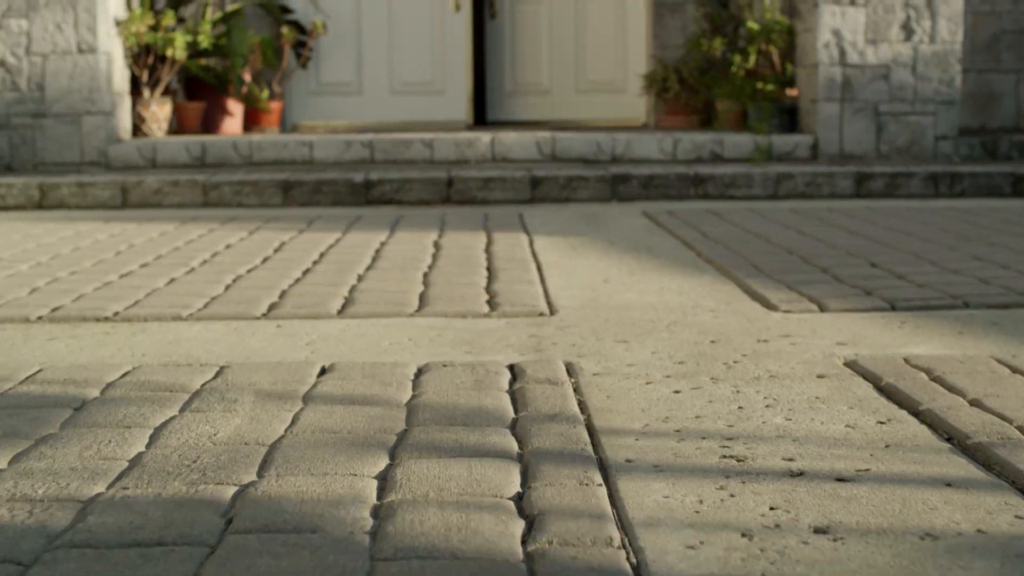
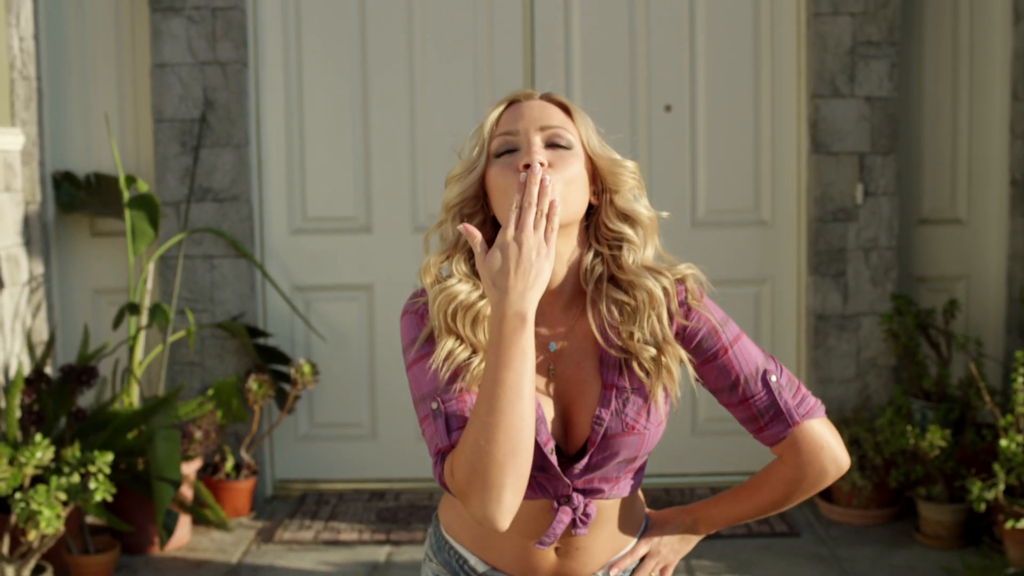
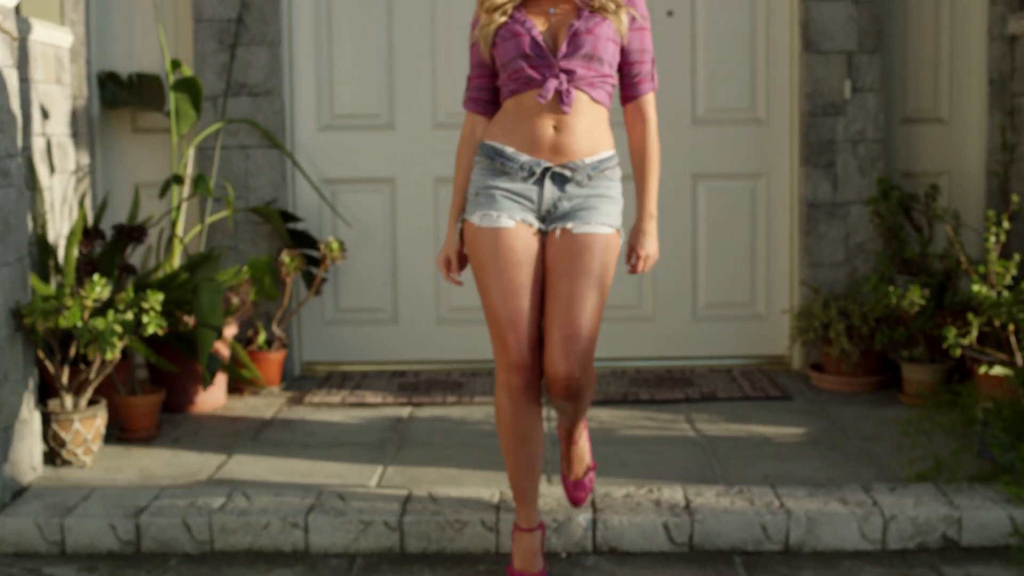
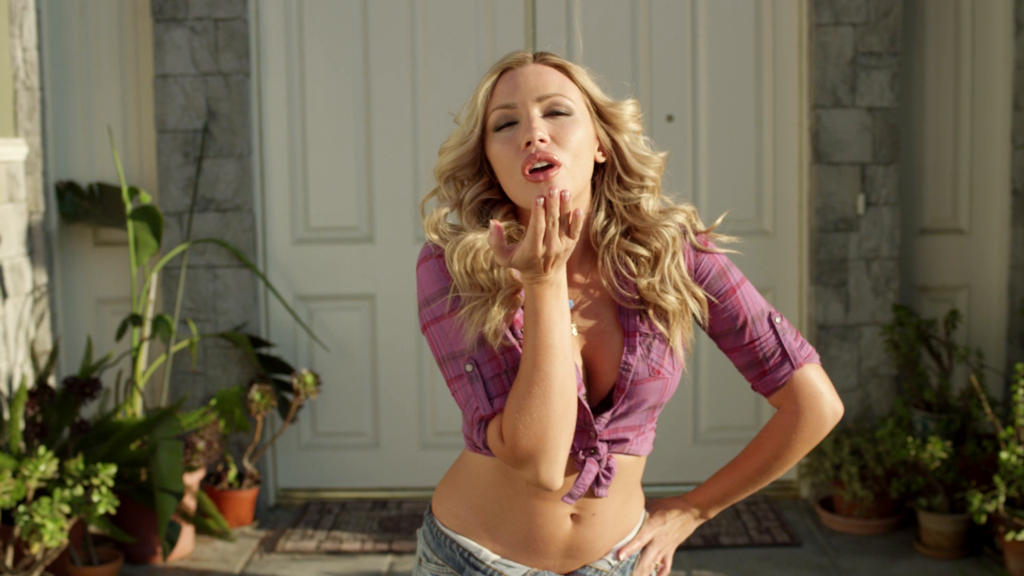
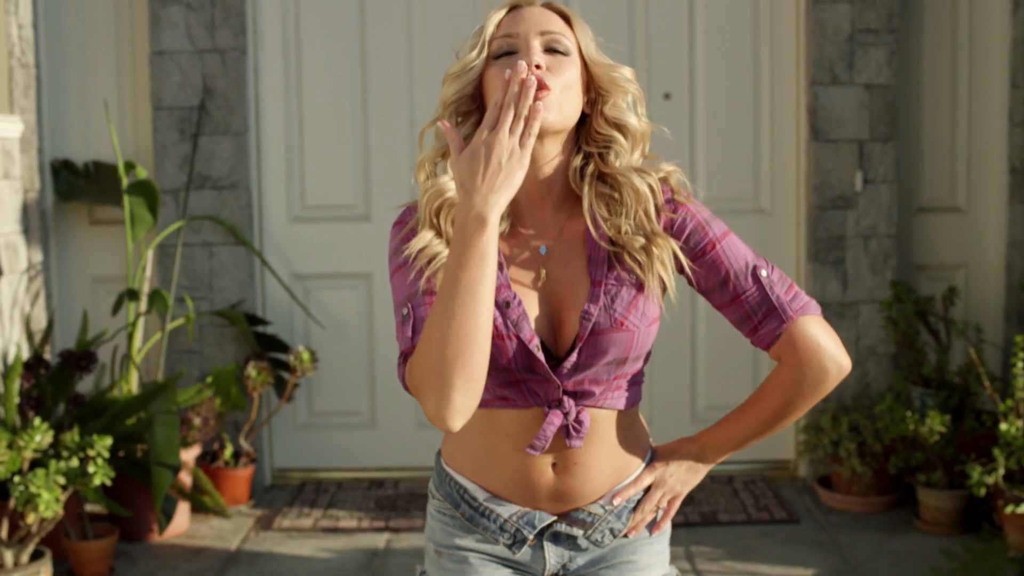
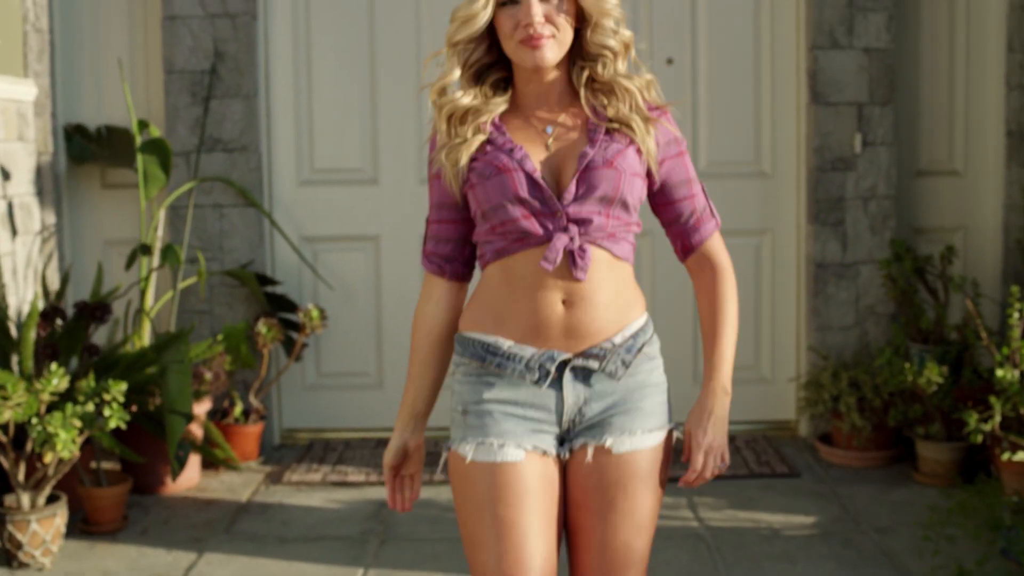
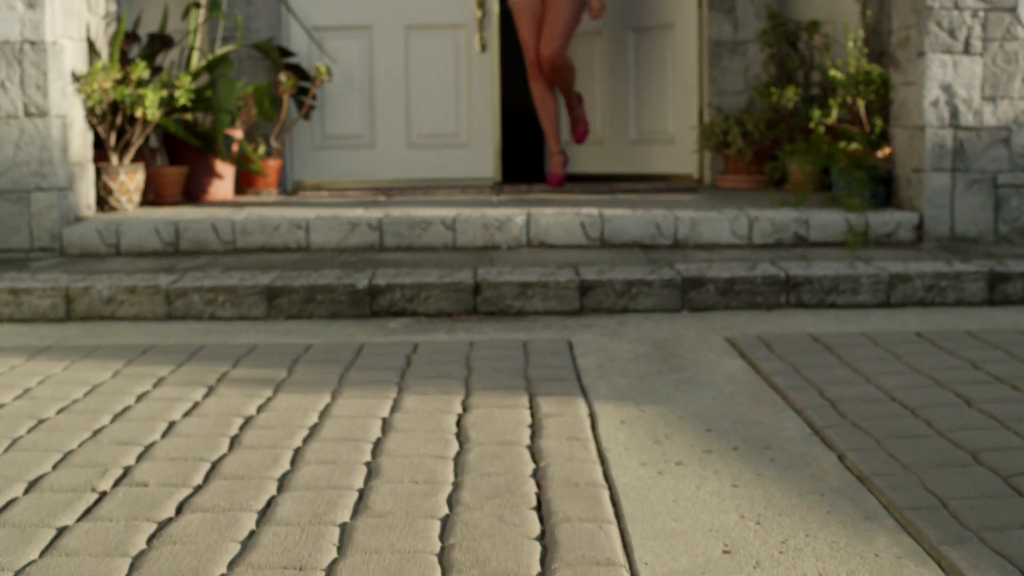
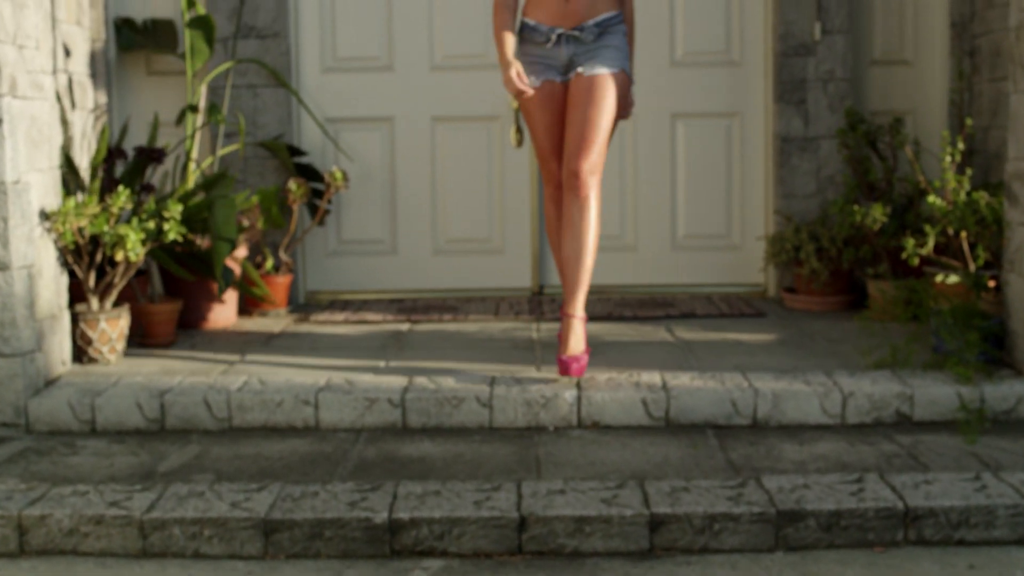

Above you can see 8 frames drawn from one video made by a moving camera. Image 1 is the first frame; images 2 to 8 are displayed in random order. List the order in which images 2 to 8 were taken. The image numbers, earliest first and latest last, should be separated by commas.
7, 8, 3, 6, 5, 2, 4
